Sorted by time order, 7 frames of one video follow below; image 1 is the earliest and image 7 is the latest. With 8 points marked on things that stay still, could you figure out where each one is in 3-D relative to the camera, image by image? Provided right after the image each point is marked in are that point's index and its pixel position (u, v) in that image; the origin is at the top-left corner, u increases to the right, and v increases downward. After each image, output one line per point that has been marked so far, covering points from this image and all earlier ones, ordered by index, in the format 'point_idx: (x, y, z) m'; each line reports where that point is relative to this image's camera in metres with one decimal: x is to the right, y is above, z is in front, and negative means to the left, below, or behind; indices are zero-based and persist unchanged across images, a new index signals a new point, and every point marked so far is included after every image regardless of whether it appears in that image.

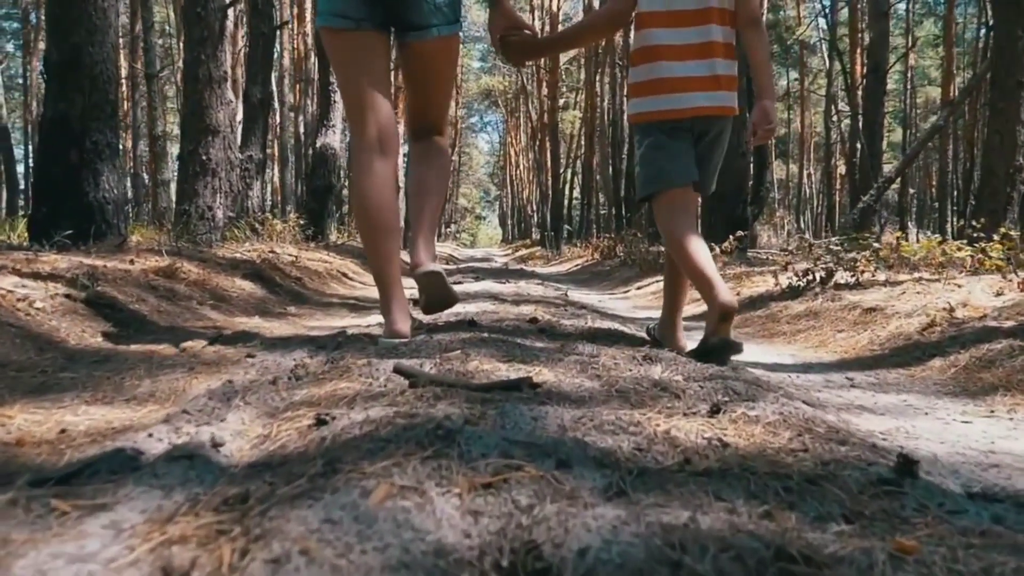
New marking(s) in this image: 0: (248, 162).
0: (-3.8, +1.8, +13.5) m
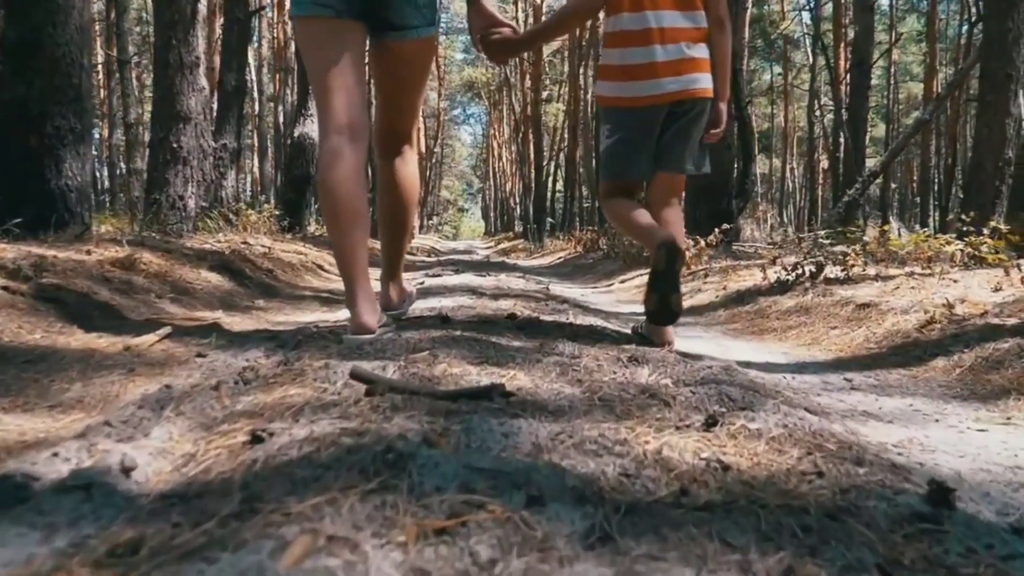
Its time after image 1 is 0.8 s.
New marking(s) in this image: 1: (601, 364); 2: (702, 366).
0: (-4.0, +1.9, +13.2) m
1: (+0.3, -0.2, +2.8) m
2: (+0.6, -0.3, +3.1) m
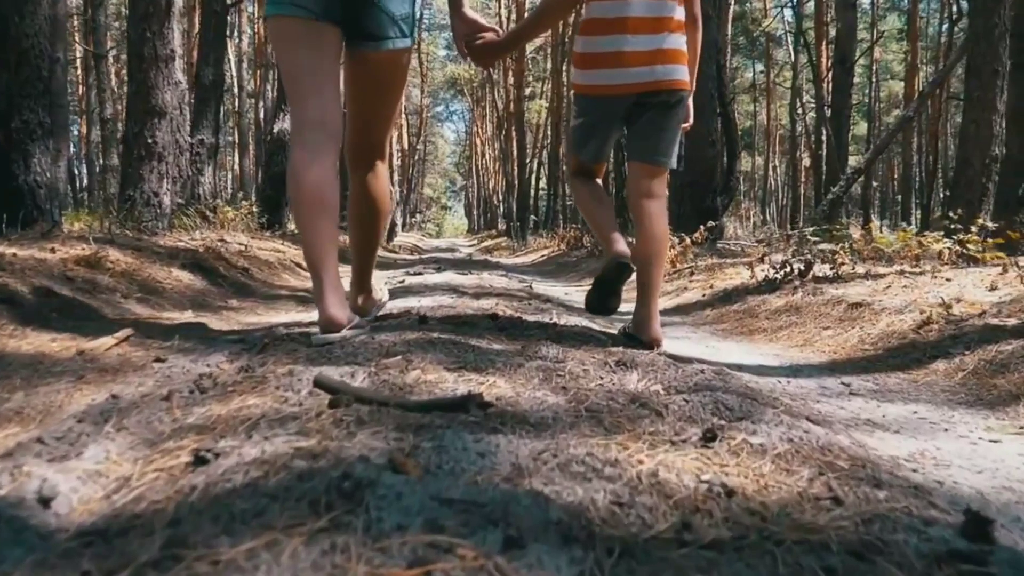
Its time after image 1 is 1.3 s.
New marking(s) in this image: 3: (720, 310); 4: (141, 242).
0: (-4.3, +1.9, +12.9) m
1: (+0.2, -0.2, +2.6) m
2: (+0.6, -0.3, +2.9) m
3: (+1.3, -0.1, +6.0) m
4: (-2.9, +0.4, +7.5) m
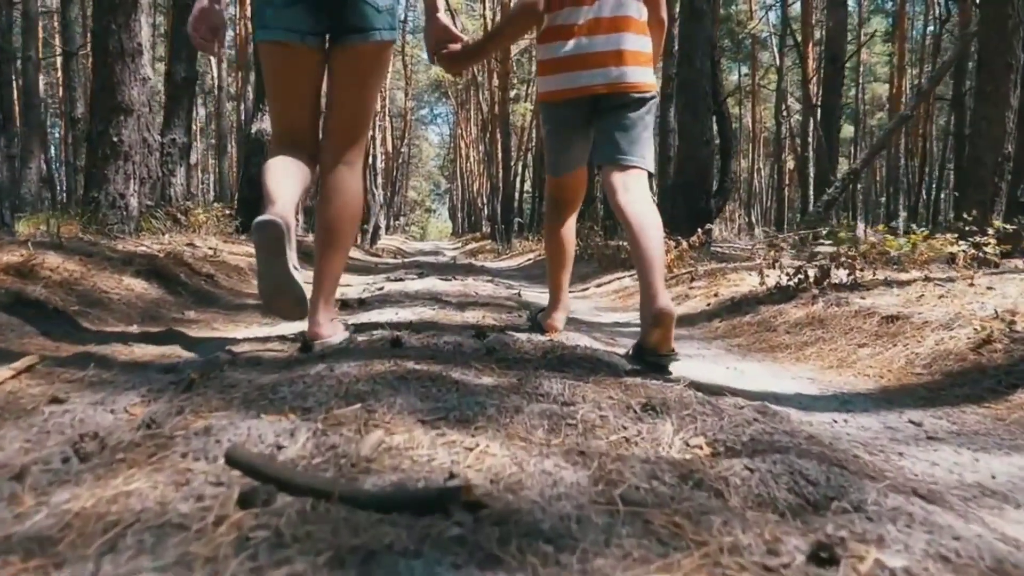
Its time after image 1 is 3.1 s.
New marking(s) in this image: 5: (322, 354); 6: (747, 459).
0: (-4.4, +1.8, +12.2) m
1: (+0.2, -0.3, +2.0) m
2: (+0.5, -0.3, +2.3) m
3: (+1.3, -0.2, +5.5) m
4: (-3.0, +0.3, +6.9) m
5: (-0.6, -0.2, +3.0) m
6: (+0.4, -0.3, +1.7) m
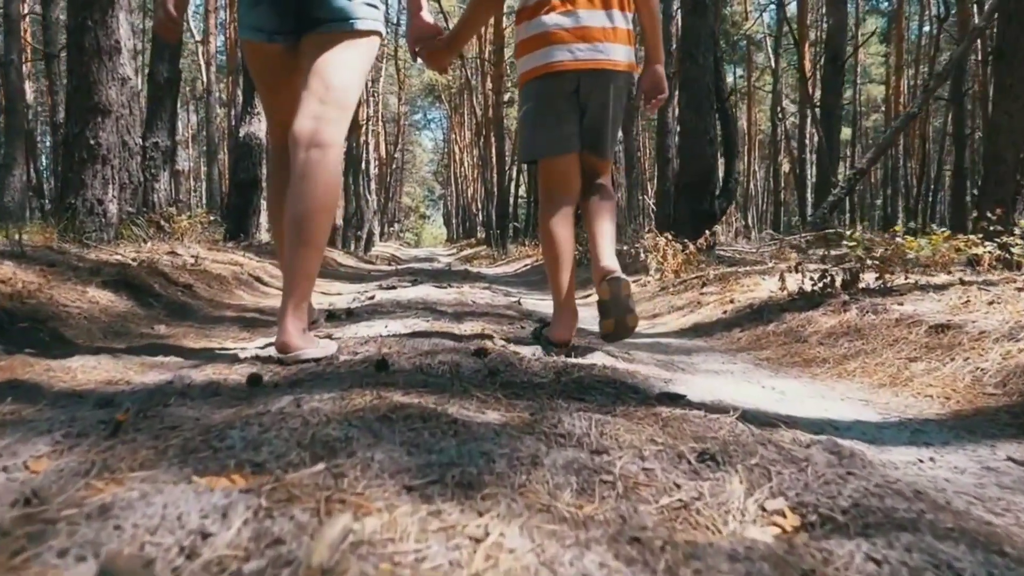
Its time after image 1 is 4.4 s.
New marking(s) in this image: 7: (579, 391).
0: (-4.5, +1.7, +11.7) m
1: (+0.2, -0.3, +1.5) m
2: (+0.6, -0.3, +1.8) m
3: (+1.3, -0.2, +5.0) m
4: (-3.0, +0.2, +6.4) m
5: (-0.6, -0.2, +2.5) m
6: (+0.4, -0.3, +1.2) m
7: (+0.2, -0.3, +2.4) m
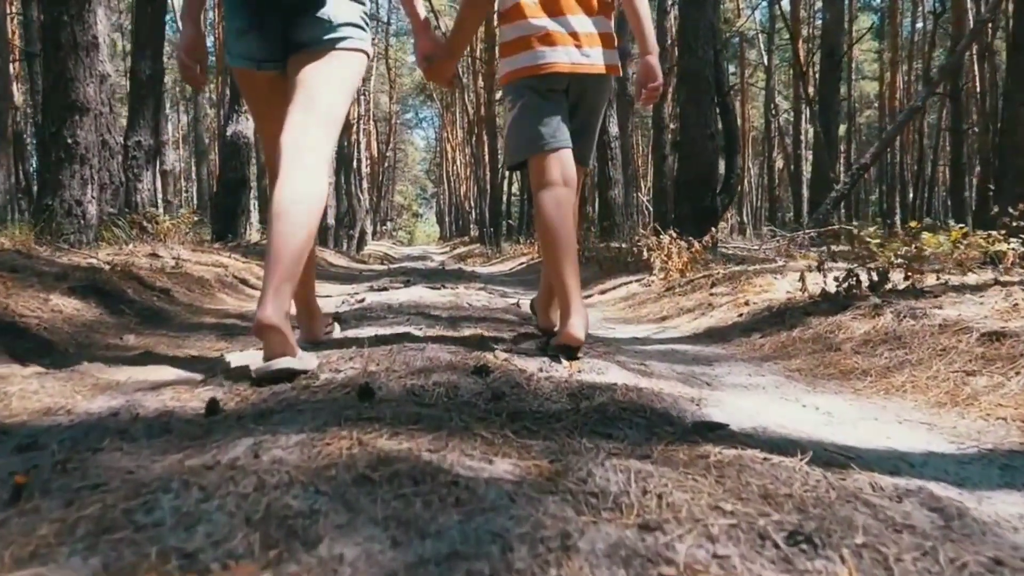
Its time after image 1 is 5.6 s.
0: (-4.5, +1.7, +11.3) m
1: (+0.3, -0.3, +1.1) m
2: (+0.6, -0.3, +1.4) m
3: (+1.3, -0.2, +4.6) m
4: (-3.0, +0.2, +5.9) m
5: (-0.6, -0.3, +2.1) m
6: (+0.5, -0.3, +0.8) m
7: (+0.2, -0.3, +2.0) m
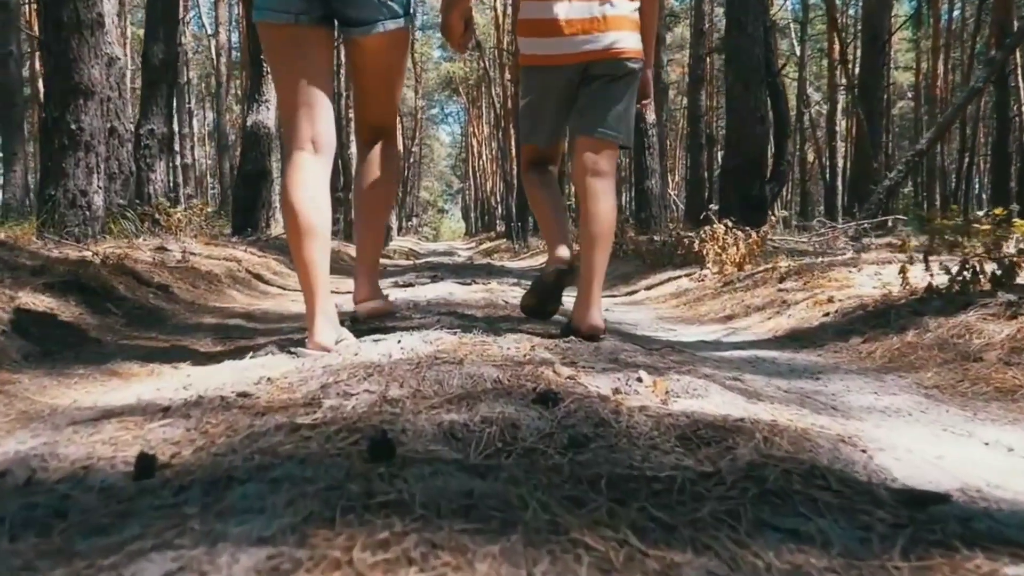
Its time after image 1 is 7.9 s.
0: (-4.2, +1.7, +10.6) m
1: (+0.4, -0.3, +0.3) m
2: (+0.7, -0.3, +0.6) m
3: (+1.5, -0.2, +3.8) m
4: (-2.8, +0.2, +5.2) m
5: (-0.4, -0.3, +1.3) m
6: (+0.6, -0.3, 0.0) m
7: (+0.3, -0.3, +1.2) m
